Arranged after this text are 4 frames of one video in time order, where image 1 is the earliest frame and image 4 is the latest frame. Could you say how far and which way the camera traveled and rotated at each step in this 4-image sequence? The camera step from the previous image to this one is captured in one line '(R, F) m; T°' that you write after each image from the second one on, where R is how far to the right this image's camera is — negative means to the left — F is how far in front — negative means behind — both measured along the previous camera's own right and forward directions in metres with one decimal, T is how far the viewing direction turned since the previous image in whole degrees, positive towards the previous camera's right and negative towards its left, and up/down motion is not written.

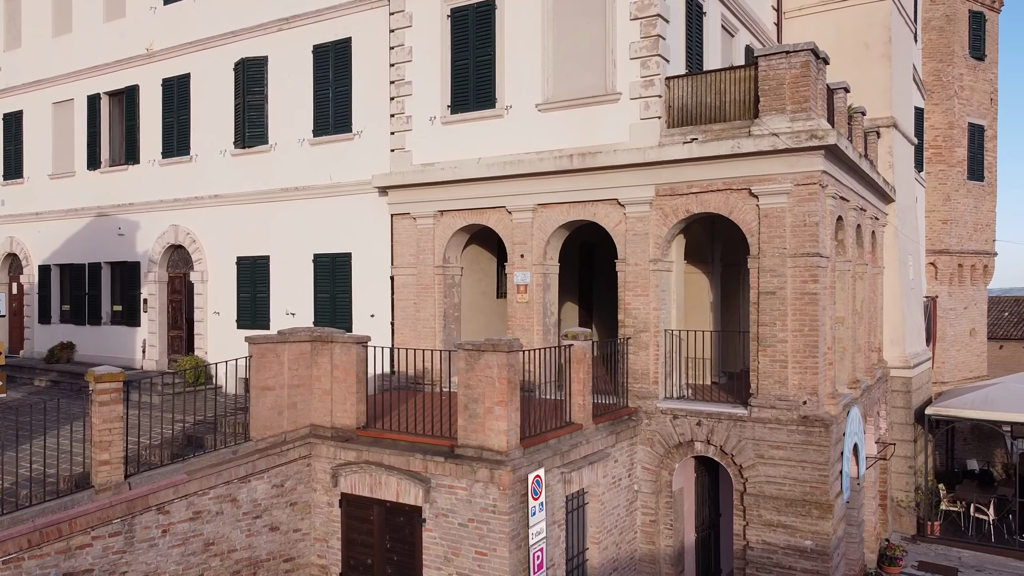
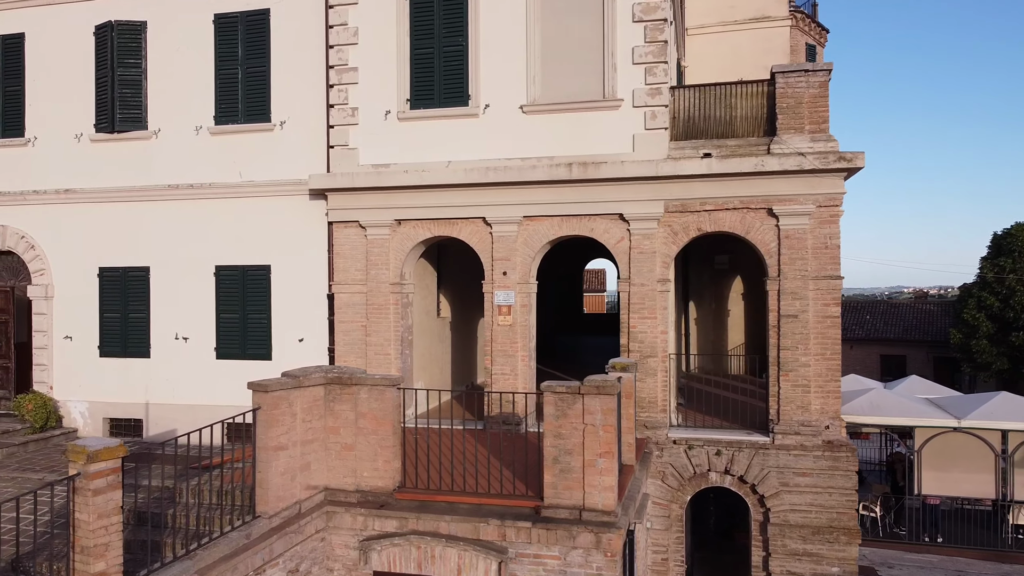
(-2.9, +1.7) m; +18°
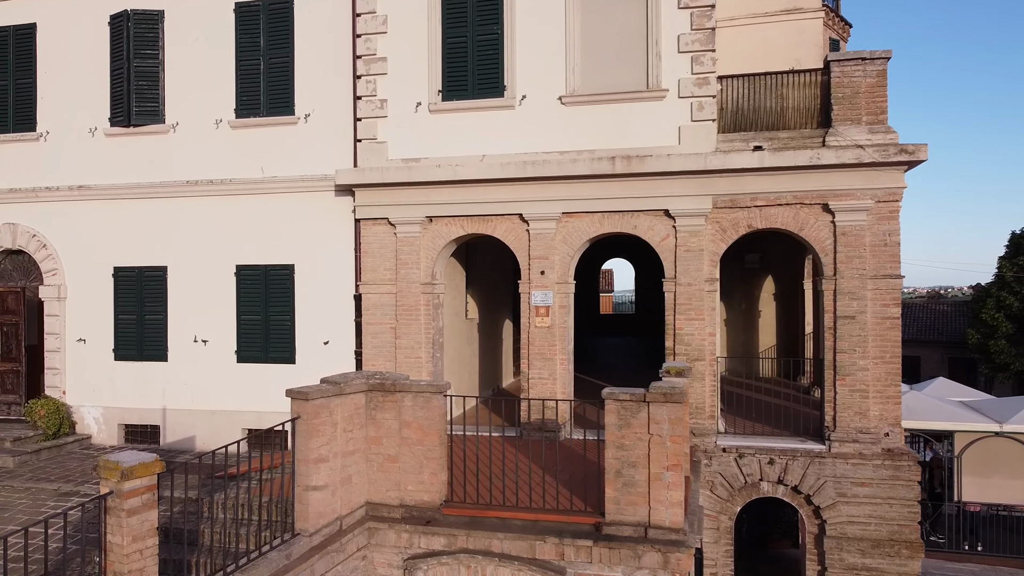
(-0.5, +0.5) m; 0°
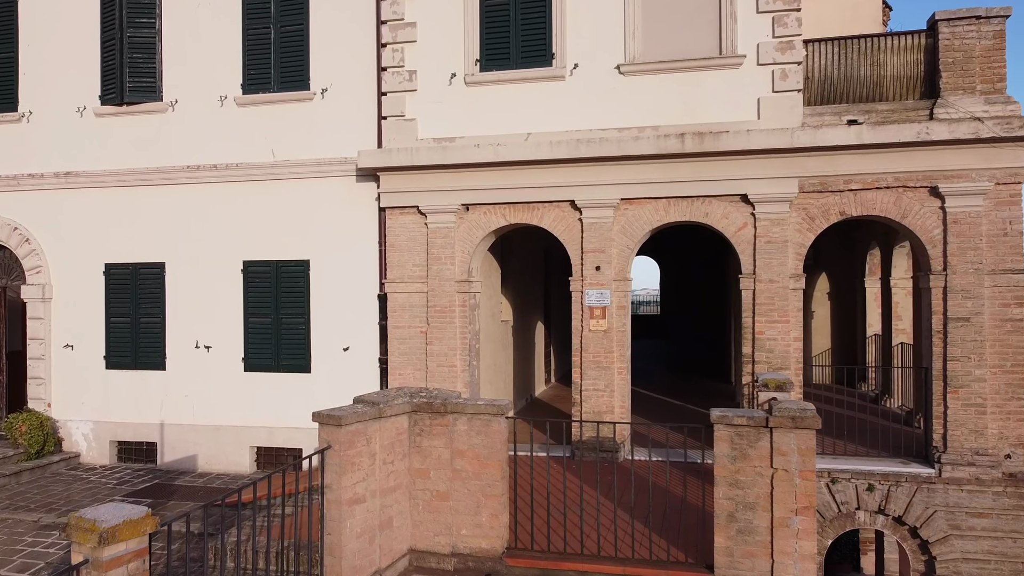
(-0.5, +1.3) m; 0°
